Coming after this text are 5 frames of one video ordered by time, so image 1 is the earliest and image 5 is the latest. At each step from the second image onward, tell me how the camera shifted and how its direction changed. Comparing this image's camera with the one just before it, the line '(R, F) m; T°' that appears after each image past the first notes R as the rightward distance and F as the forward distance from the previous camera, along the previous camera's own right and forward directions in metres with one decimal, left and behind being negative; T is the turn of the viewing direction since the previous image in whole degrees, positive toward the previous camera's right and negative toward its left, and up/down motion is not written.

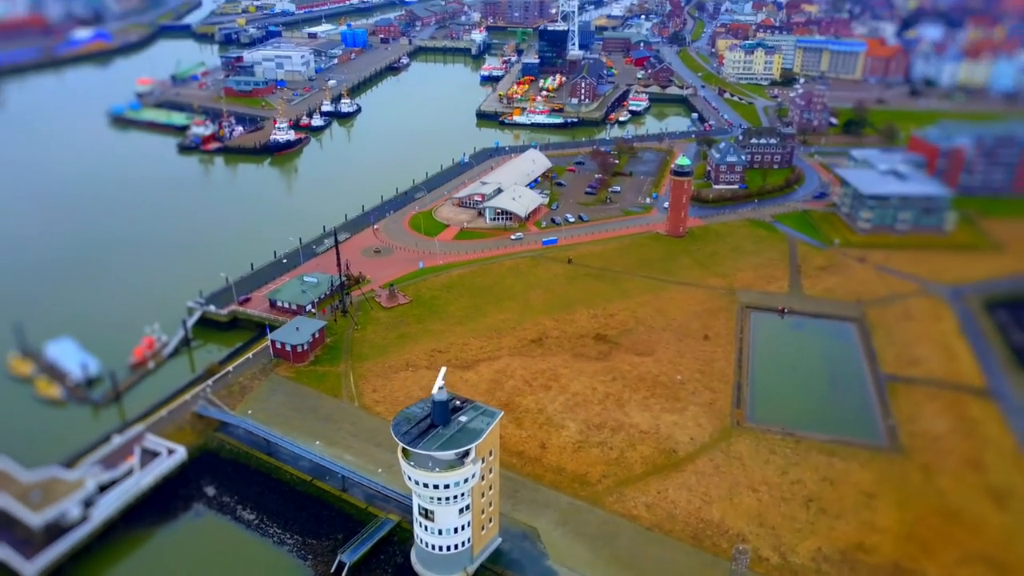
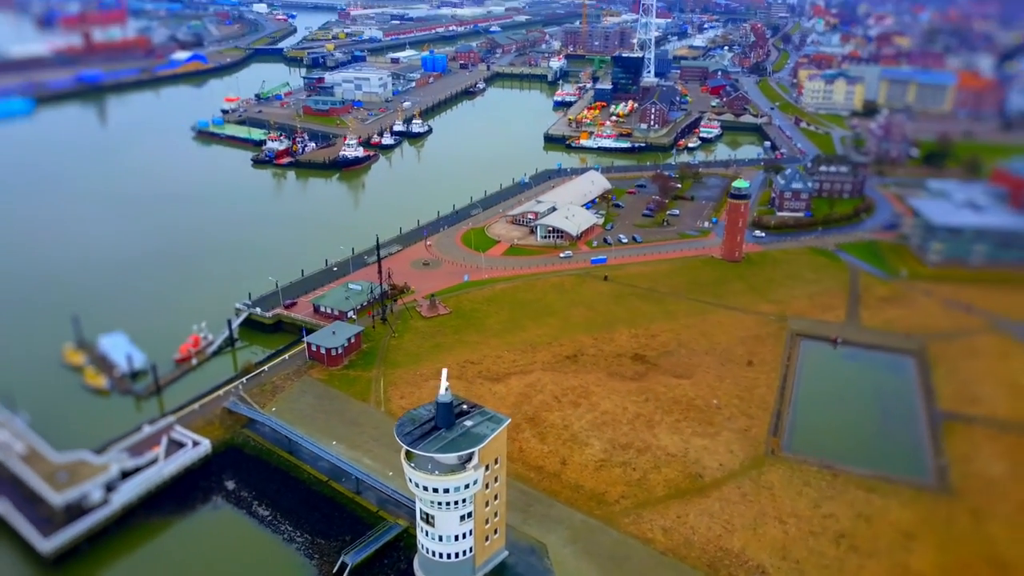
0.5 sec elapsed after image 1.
(+0.8, +0.2) m; -6°
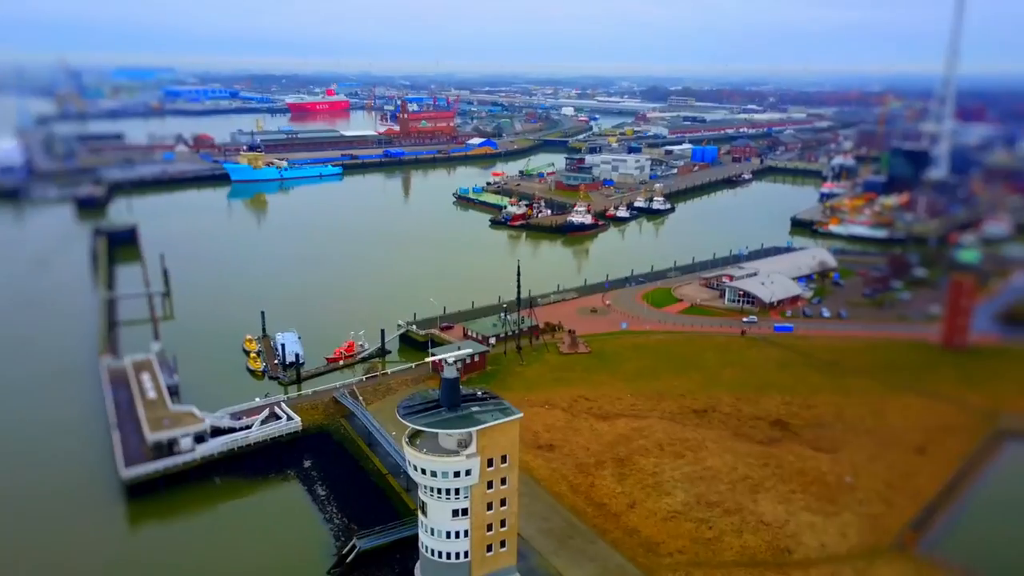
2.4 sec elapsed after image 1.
(+2.8, +1.3) m; -21°
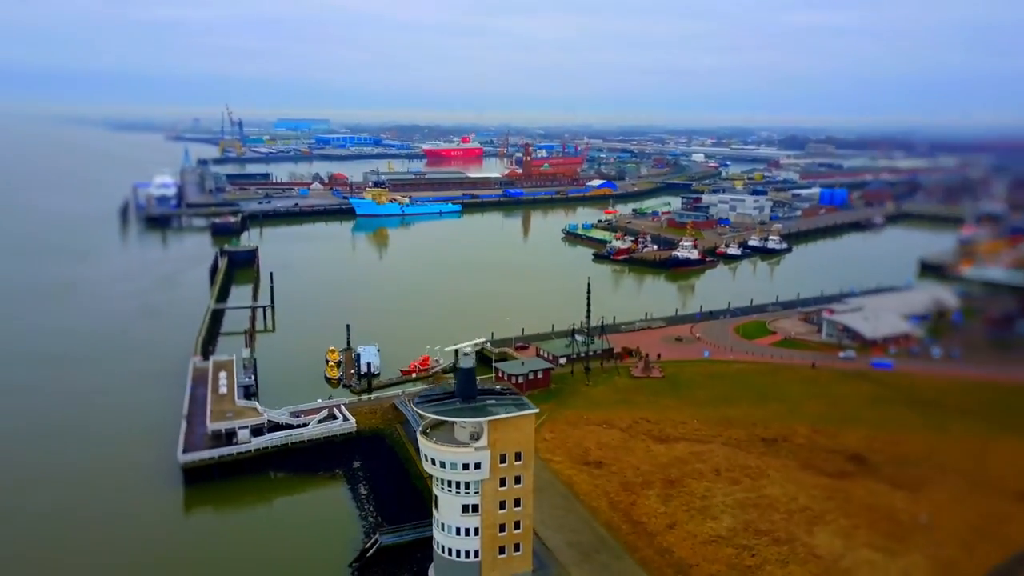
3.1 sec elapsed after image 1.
(+1.1, +0.3) m; -9°
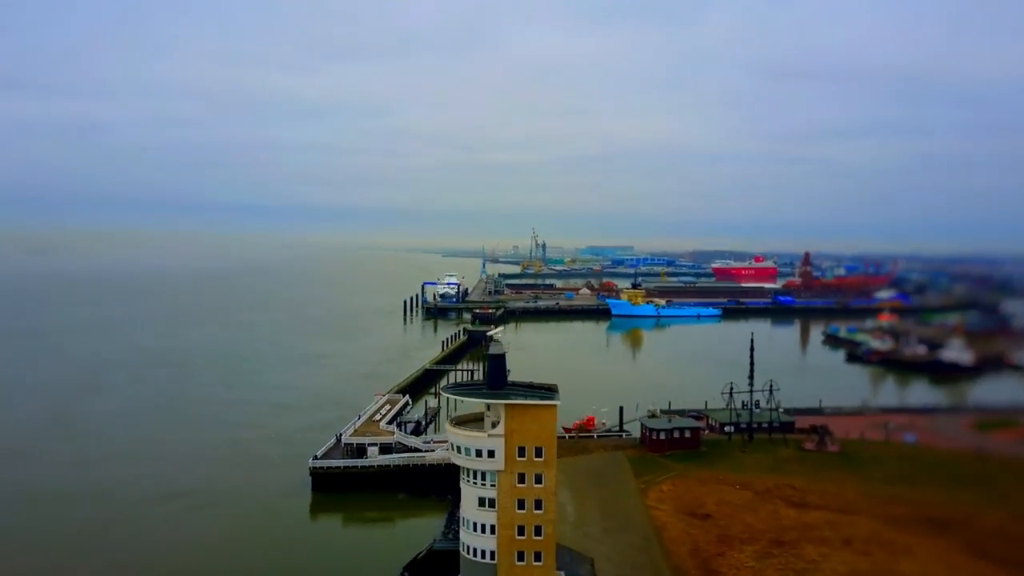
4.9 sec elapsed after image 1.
(+2.6, +0.8) m; -22°
